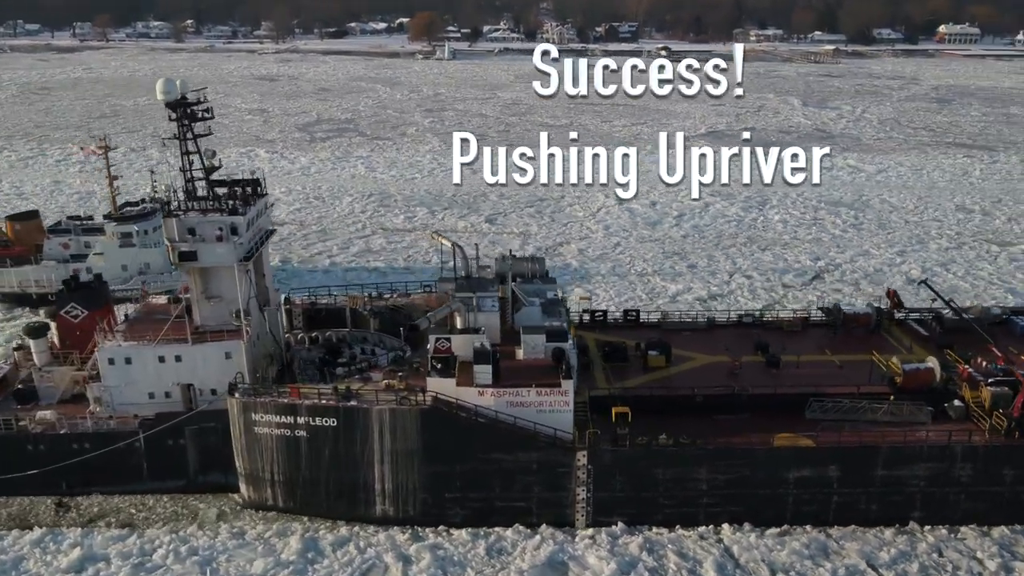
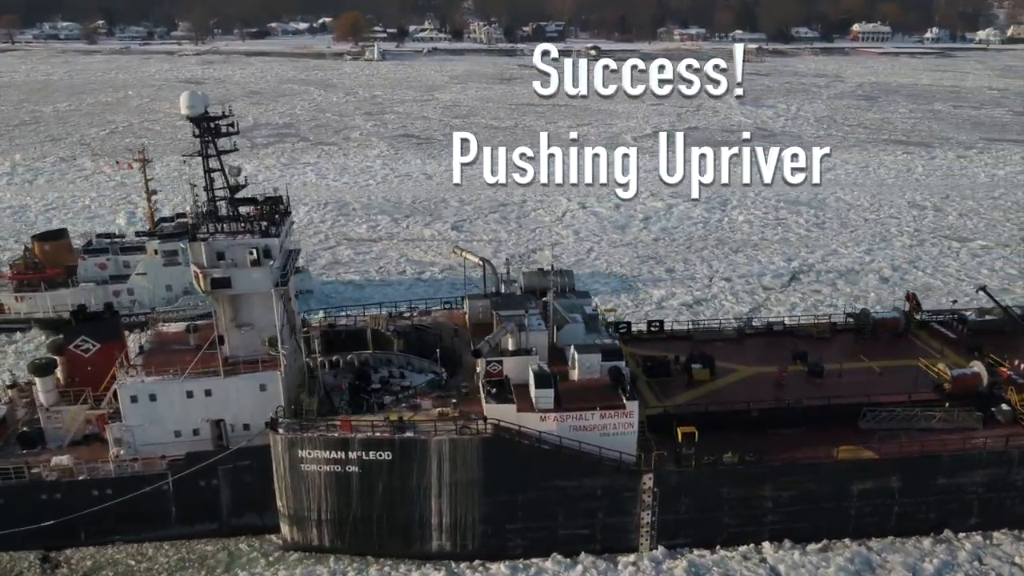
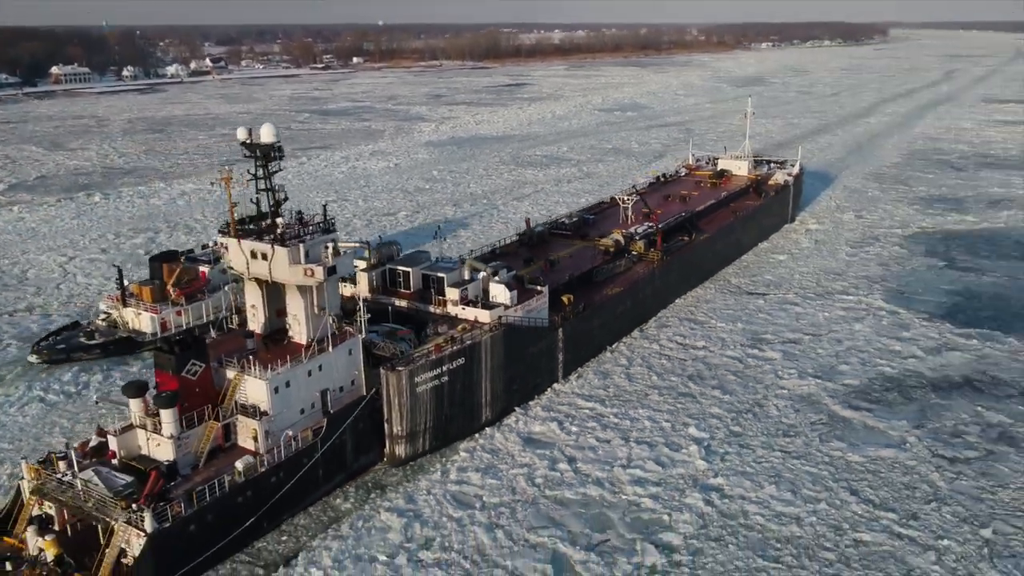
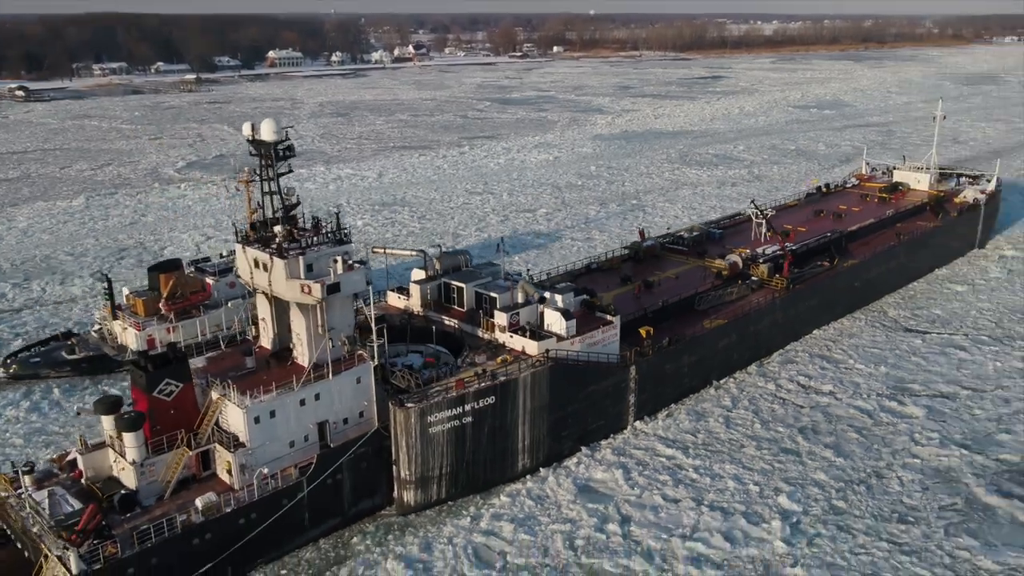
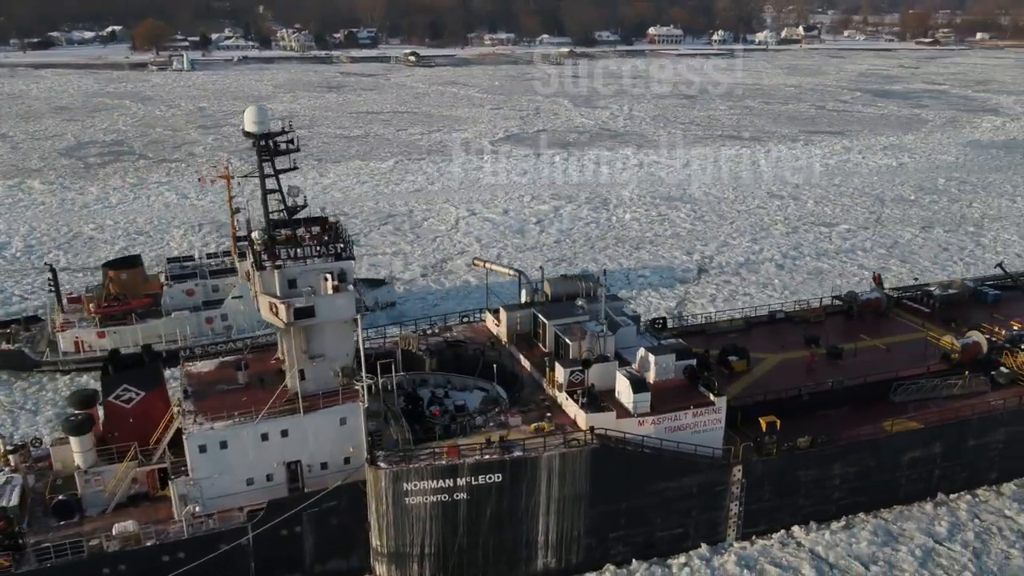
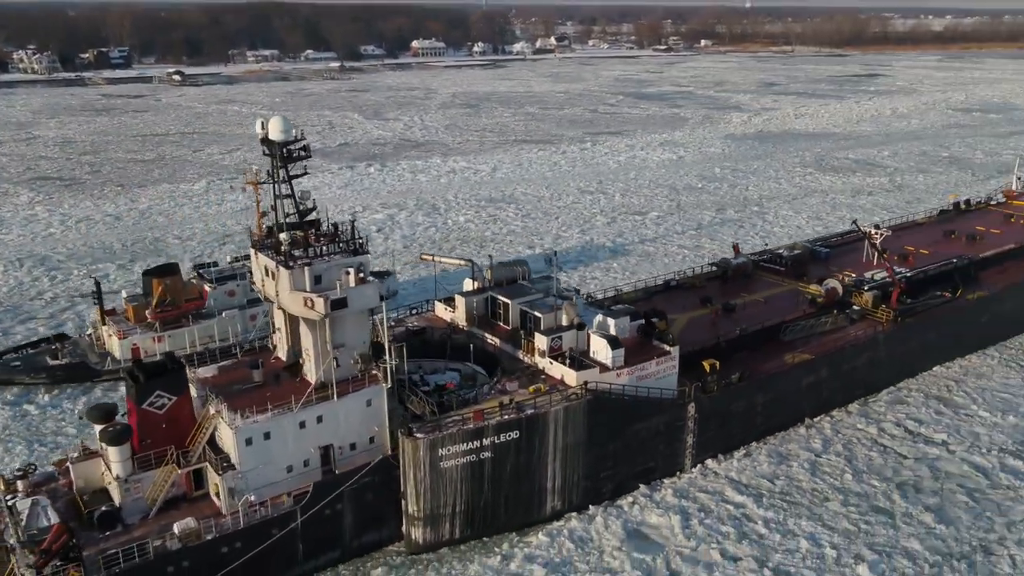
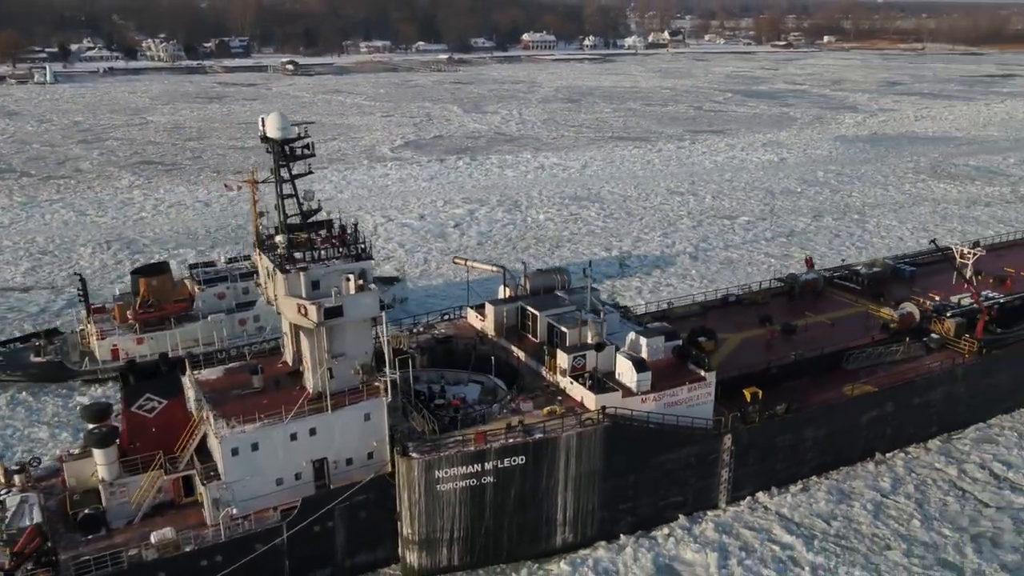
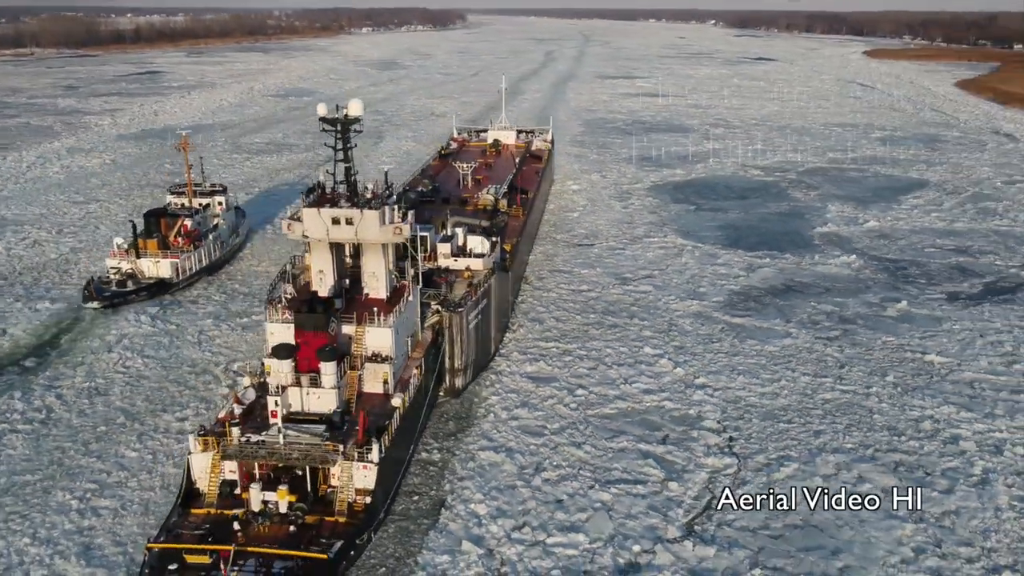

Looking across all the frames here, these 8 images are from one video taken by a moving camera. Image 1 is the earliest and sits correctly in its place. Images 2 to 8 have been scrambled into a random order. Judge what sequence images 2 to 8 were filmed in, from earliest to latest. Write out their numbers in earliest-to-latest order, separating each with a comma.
2, 5, 7, 6, 4, 3, 8
